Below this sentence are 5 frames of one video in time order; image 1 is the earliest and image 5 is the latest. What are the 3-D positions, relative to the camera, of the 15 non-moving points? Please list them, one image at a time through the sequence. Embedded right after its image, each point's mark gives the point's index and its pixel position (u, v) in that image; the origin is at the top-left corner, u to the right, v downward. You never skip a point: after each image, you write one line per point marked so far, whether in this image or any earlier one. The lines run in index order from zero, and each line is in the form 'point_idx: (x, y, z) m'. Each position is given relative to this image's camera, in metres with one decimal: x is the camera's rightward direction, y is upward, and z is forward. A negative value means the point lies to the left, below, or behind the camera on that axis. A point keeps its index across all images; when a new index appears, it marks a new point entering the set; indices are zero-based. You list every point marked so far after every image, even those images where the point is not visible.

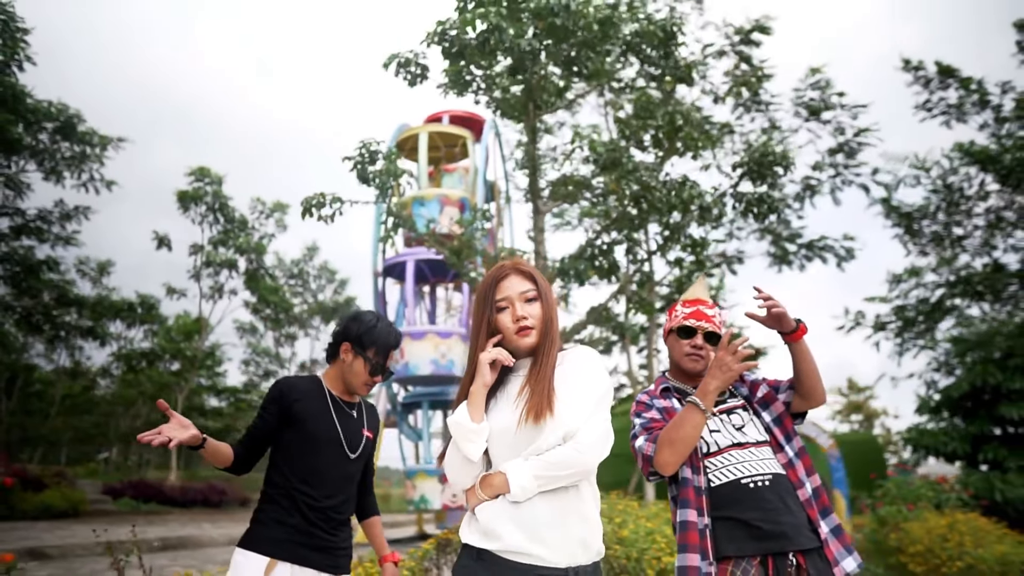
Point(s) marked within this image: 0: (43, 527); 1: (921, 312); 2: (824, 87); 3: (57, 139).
0: (-3.4, -1.7, +5.3) m
1: (+4.5, -0.3, +8.1) m
2: (+2.6, +1.7, +6.3) m
3: (-3.8, +1.2, +6.1) m
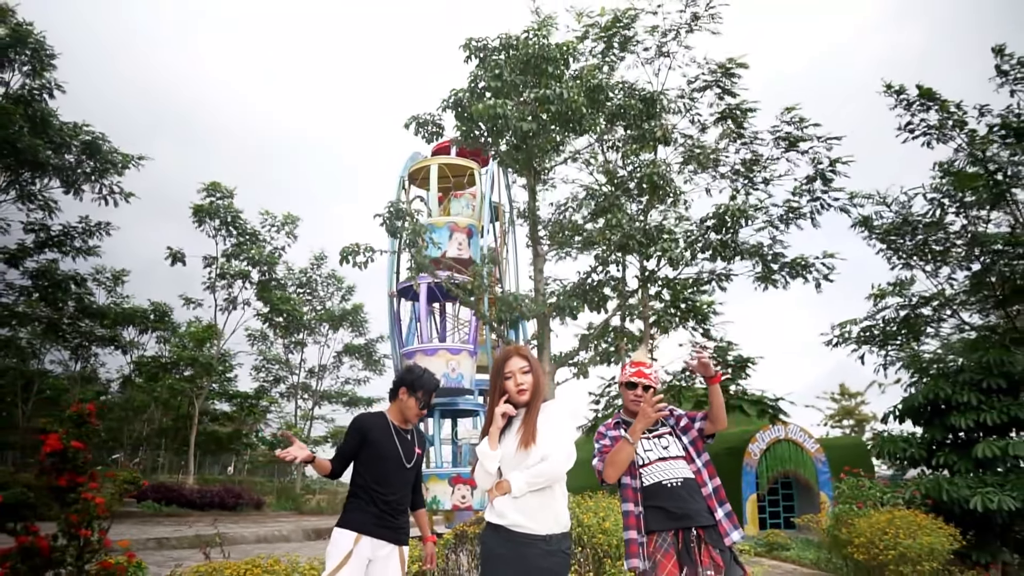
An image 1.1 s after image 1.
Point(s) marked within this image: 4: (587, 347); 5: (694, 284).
0: (-3.4, -1.9, +5.9) m
1: (+4.5, -0.4, +8.6) m
2: (+2.7, +1.5, +6.8) m
3: (-3.7, +1.1, +6.7) m
4: (+0.8, -0.5, +7.7) m
5: (+1.8, 0.0, +7.5) m
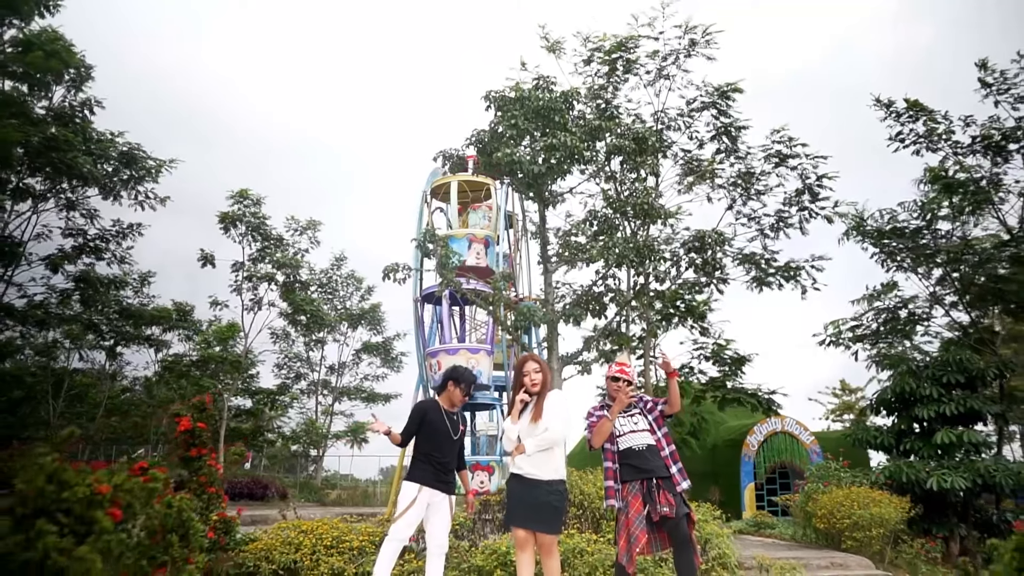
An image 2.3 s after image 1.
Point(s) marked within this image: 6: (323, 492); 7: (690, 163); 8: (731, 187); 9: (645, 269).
0: (-3.2, -2.0, +6.6) m
1: (+4.7, -0.5, +9.2) m
2: (+2.8, +1.5, +7.4) m
3: (-3.6, +1.0, +7.4) m
4: (+1.0, -0.6, +8.3) m
5: (+2.0, 0.0, +8.1) m
6: (-4.6, -4.9, +18.0) m
7: (+2.0, +1.4, +8.1) m
8: (+2.3, +1.1, +7.8) m
9: (+1.5, +0.3, +8.0) m
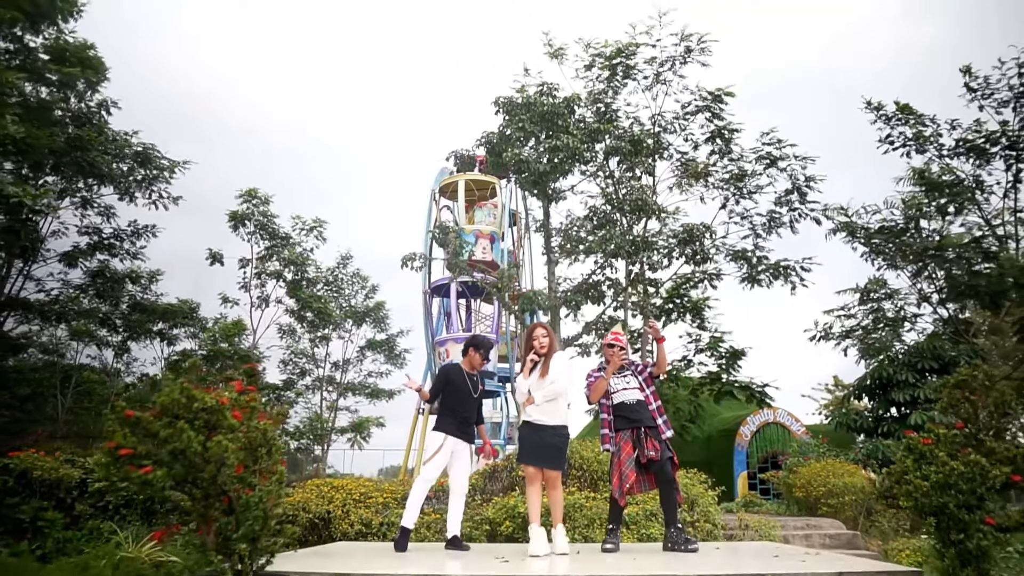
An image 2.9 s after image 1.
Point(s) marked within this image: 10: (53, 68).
0: (-3.2, -1.9, +7.0) m
1: (+4.7, -0.4, +9.6) m
2: (+2.8, +1.6, +7.8) m
3: (-3.6, +1.1, +7.8) m
4: (+1.0, -0.5, +8.7) m
5: (+2.0, +0.1, +8.5) m
6: (-4.5, -4.9, +18.4) m
7: (+2.0, +1.4, +8.5) m
8: (+2.3, +1.1, +8.2) m
9: (+1.5, +0.3, +8.5) m
10: (-4.2, +2.0, +6.8) m
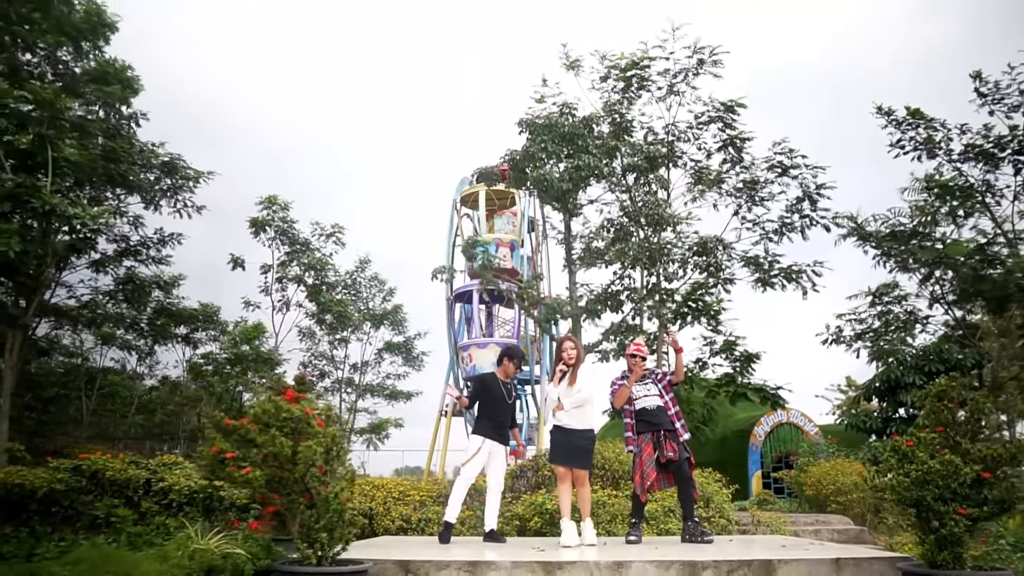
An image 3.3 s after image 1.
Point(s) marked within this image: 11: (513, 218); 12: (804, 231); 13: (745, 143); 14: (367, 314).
0: (-3.0, -2.0, +7.3) m
1: (+5.0, -0.4, +9.8) m
2: (+3.0, +1.5, +8.0) m
3: (-3.4, +1.0, +8.1) m
4: (+1.2, -0.6, +8.9) m
5: (+2.2, 0.0, +8.7) m
6: (-4.1, -5.0, +18.7) m
7: (+2.2, +1.4, +8.7) m
8: (+2.5, +1.1, +8.4) m
9: (+1.7, +0.3, +8.7) m
10: (-4.0, +1.9, +7.1) m
11: (-0.1, +1.2, +11.9) m
12: (+3.3, +0.7, +8.4) m
13: (+2.6, +1.6, +8.2) m
14: (-3.6, -0.6, +18.4) m
